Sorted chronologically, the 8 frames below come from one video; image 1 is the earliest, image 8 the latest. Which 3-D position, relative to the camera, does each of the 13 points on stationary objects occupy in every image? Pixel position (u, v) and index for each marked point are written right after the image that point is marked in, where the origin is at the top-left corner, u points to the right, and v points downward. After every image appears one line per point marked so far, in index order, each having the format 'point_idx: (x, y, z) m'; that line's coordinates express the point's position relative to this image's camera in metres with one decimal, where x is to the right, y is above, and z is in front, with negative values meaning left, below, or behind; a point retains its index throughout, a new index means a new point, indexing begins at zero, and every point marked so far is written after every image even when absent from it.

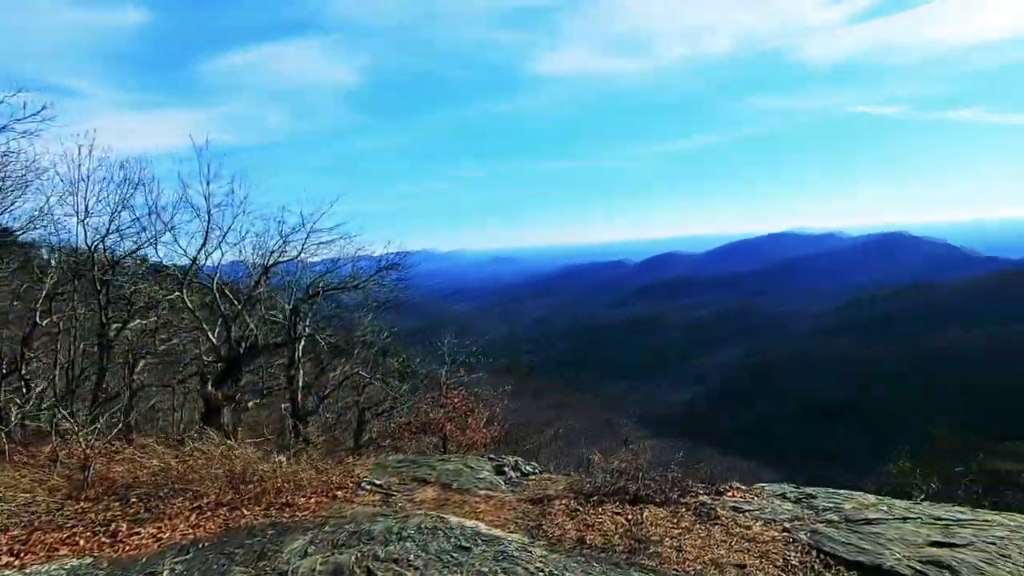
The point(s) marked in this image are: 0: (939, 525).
0: (+3.8, -2.1, +4.8) m
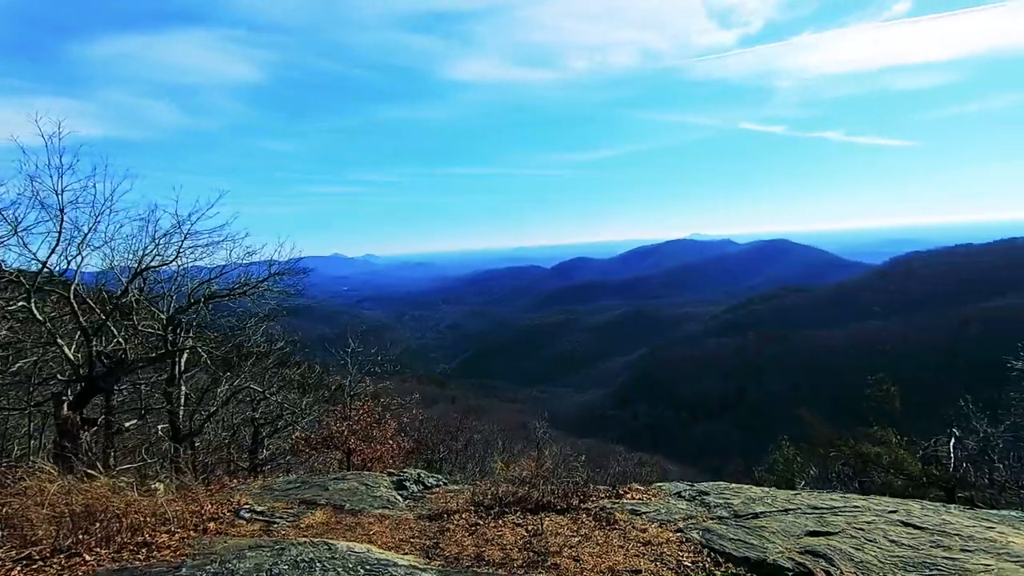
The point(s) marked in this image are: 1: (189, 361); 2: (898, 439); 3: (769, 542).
0: (+2.8, -2.1, +5.1) m
1: (-8.6, -1.9, +14.3) m
2: (+14.2, -5.5, +19.8) m
3: (+2.2, -2.2, +4.7) m
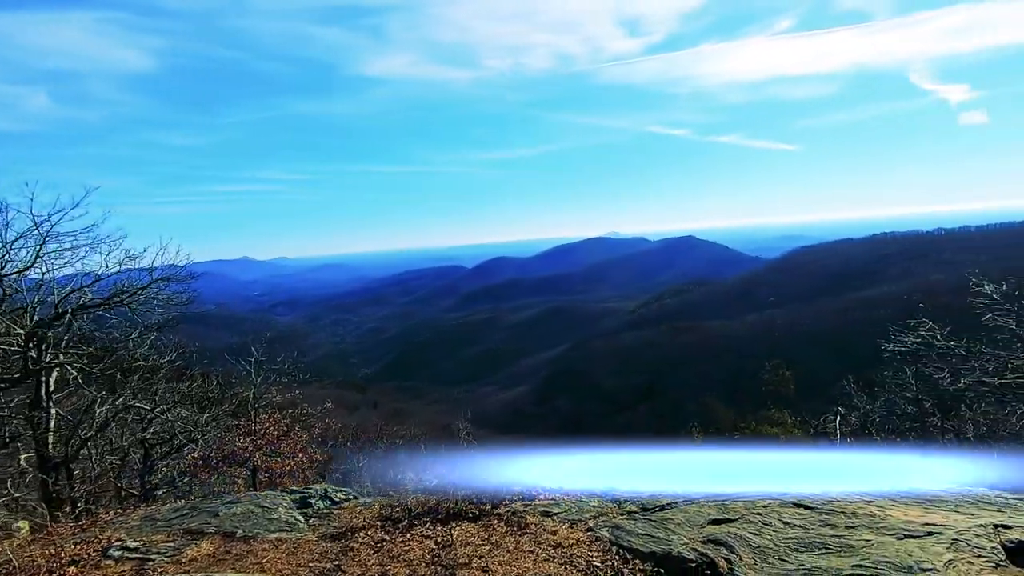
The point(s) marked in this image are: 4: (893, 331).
0: (+2.0, -2.1, +5.2) m
1: (-10.6, -2.2, +12.7) m
2: (+11.1, -5.2, +21.4) m
3: (+1.4, -2.2, +4.7) m
4: (+9.5, -1.1, +13.6) m
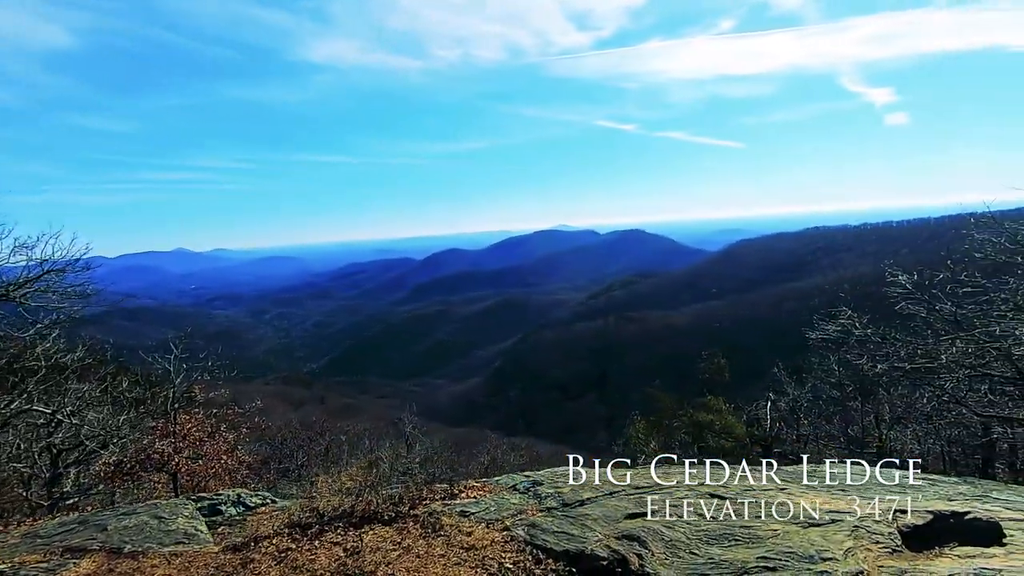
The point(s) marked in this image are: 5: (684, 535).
0: (+1.2, -2.0, +5.1) m
1: (-12.1, -2.0, +11.4) m
2: (+8.8, -4.8, +22.1) m
3: (+0.7, -2.1, +4.6) m
4: (+7.9, -0.8, +14.1) m
5: (+1.4, -2.0, +4.3) m
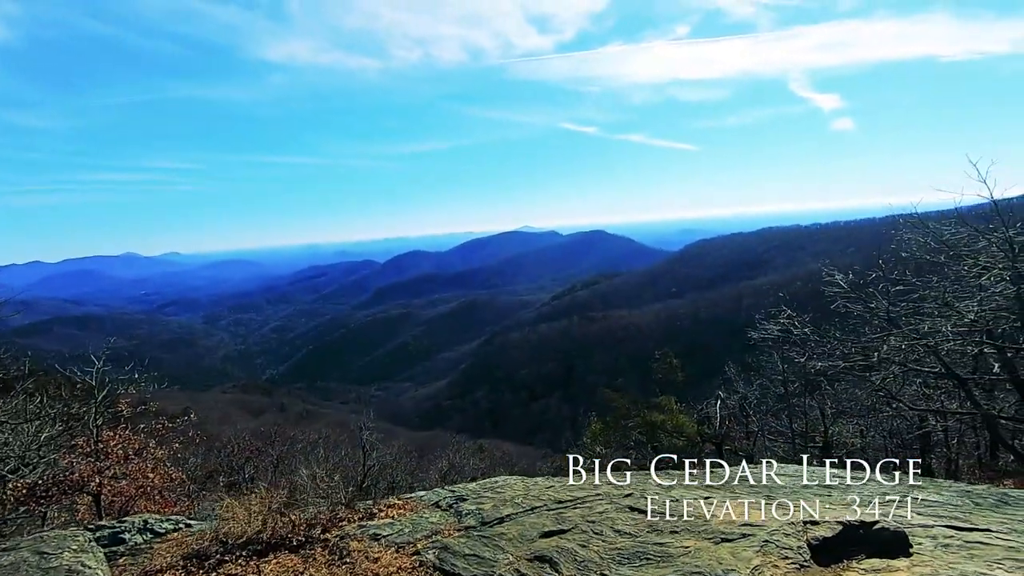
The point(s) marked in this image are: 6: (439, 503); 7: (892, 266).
0: (+0.4, -2.0, +4.9) m
1: (-13.2, -2.2, +10.3) m
2: (+6.9, -4.8, +22.3) m
3: (-0.1, -2.1, +4.3) m
4: (+6.5, -0.8, +14.3) m
5: (+0.6, -2.0, +4.1) m
6: (-0.8, -2.3, +5.8) m
7: (+9.2, +0.5, +13.1) m
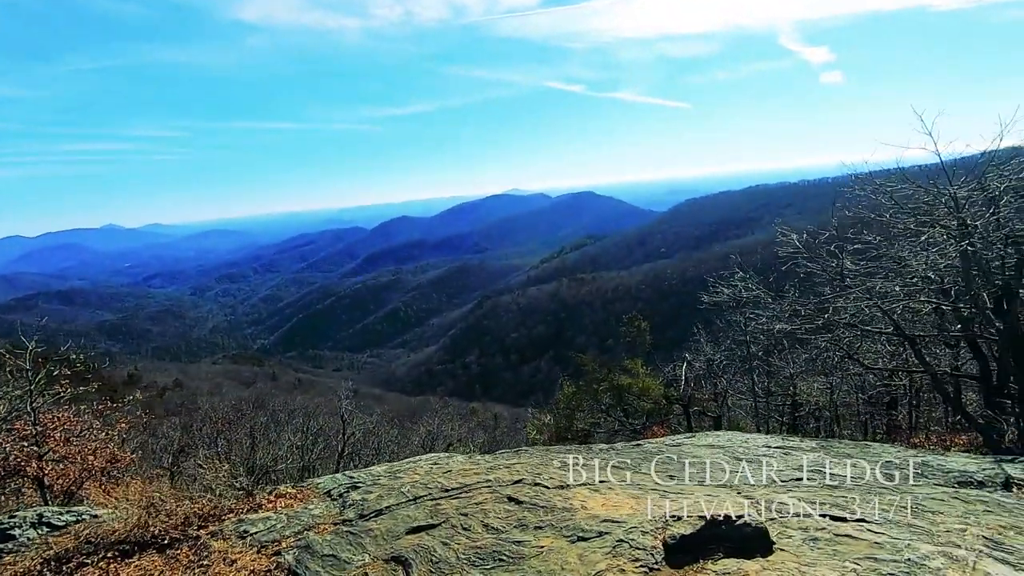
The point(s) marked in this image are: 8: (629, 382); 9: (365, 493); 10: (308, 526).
0: (-0.7, -1.8, +4.6) m
1: (-14.4, -2.0, +9.7) m
2: (+5.6, -3.3, +22.3) m
3: (-1.1, -2.0, +4.0) m
4: (+5.2, +0.2, +14.0) m
5: (-0.4, -1.8, +3.7) m
6: (-1.9, -2.1, +5.5) m
7: (+7.9, +1.5, +12.7) m
8: (+4.4, -3.5, +20.1) m
9: (-1.4, -2.0, +5.2) m
10: (-1.8, -2.1, +4.7) m
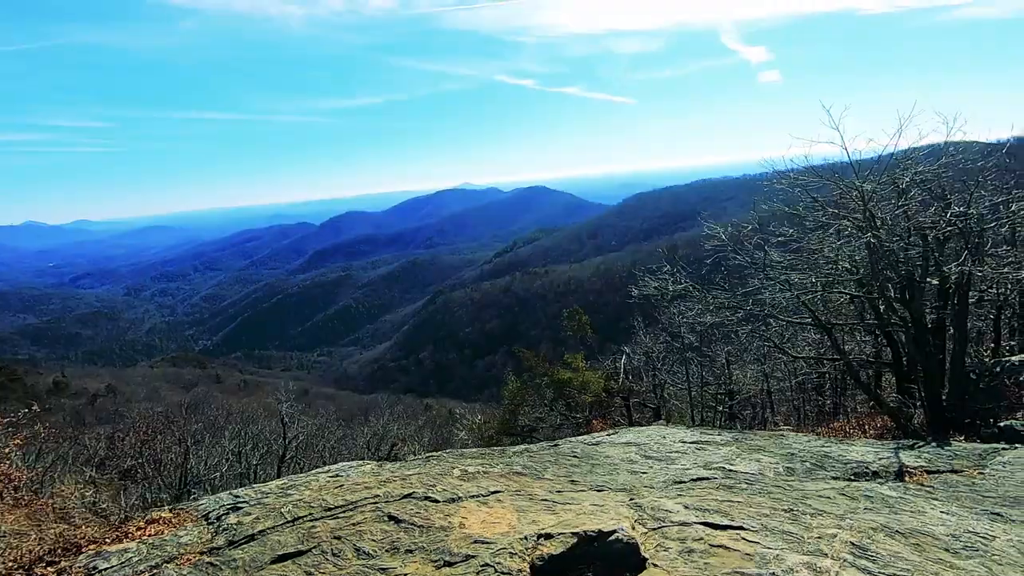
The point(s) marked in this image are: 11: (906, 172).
0: (-1.6, -1.8, +4.2) m
1: (-15.7, -2.2, +8.1) m
2: (+3.2, -3.1, +22.4) m
3: (-2.0, -2.0, +3.6) m
4: (+3.5, +0.4, +14.1) m
5: (-1.2, -1.9, +3.4) m
6: (-2.8, -2.1, +5.0) m
7: (+6.2, +1.7, +13.0) m
8: (+2.1, -3.3, +20.1) m
9: (-2.4, -2.0, +4.8) m
10: (-2.7, -2.1, +4.2) m
11: (+7.1, +2.1, +9.7) m
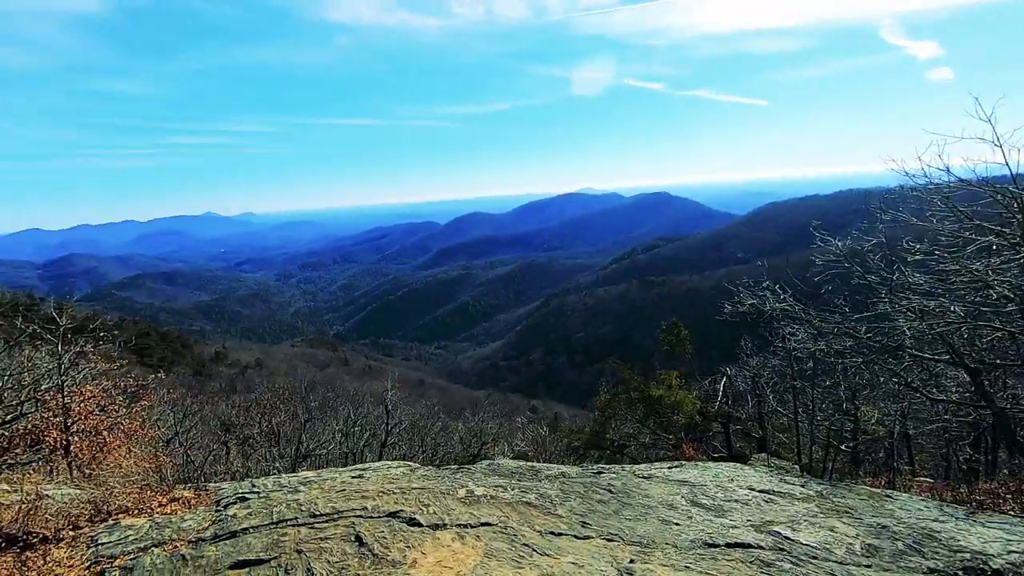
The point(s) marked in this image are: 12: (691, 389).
0: (-1.7, -1.8, +4.0) m
1: (-14.6, -1.3, +10.7) m
2: (+6.7, -3.5, +20.8) m
3: (-2.2, -1.9, +3.5) m
4: (+5.4, 0.0, +12.6) m
5: (-1.5, -1.8, +3.1) m
6: (-2.7, -2.0, +5.0) m
7: (+8.0, +1.1, +11.0) m
8: (+5.2, -3.7, +18.7) m
9: (-2.4, -1.9, +4.7) m
10: (-2.8, -2.0, +4.2) m
11: (+8.2, +1.6, +7.6) m
12: (+6.7, -3.8, +20.1) m
